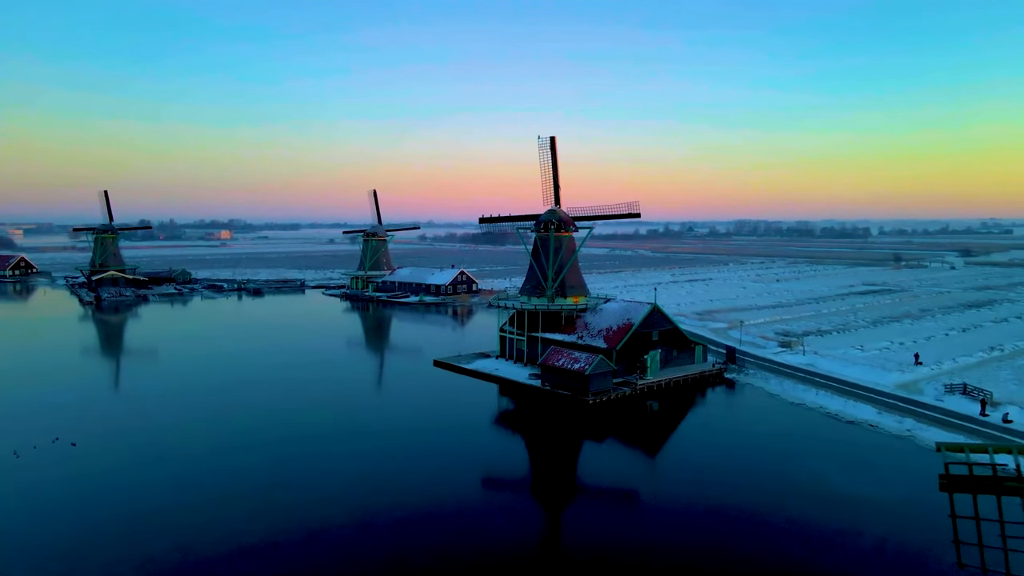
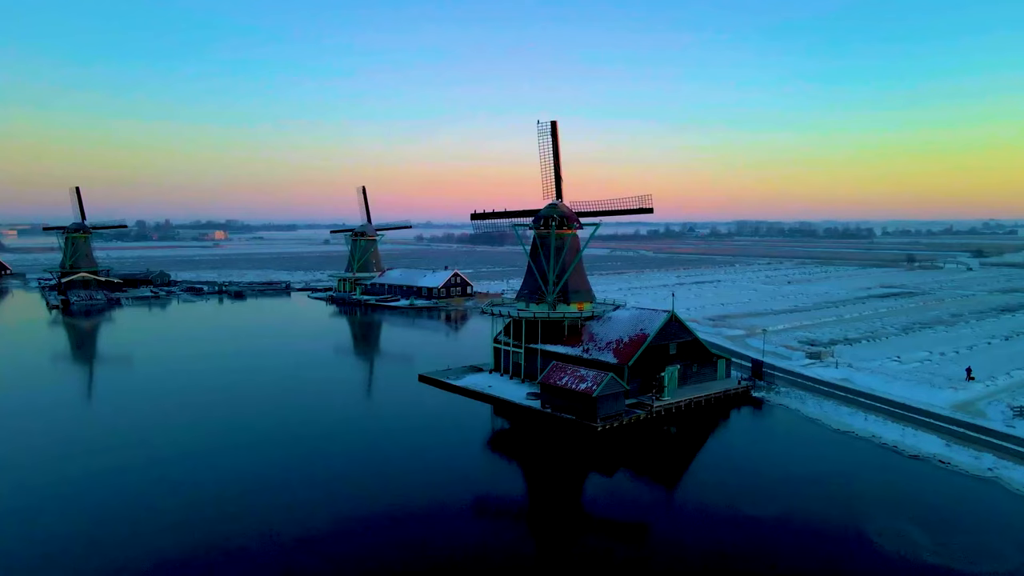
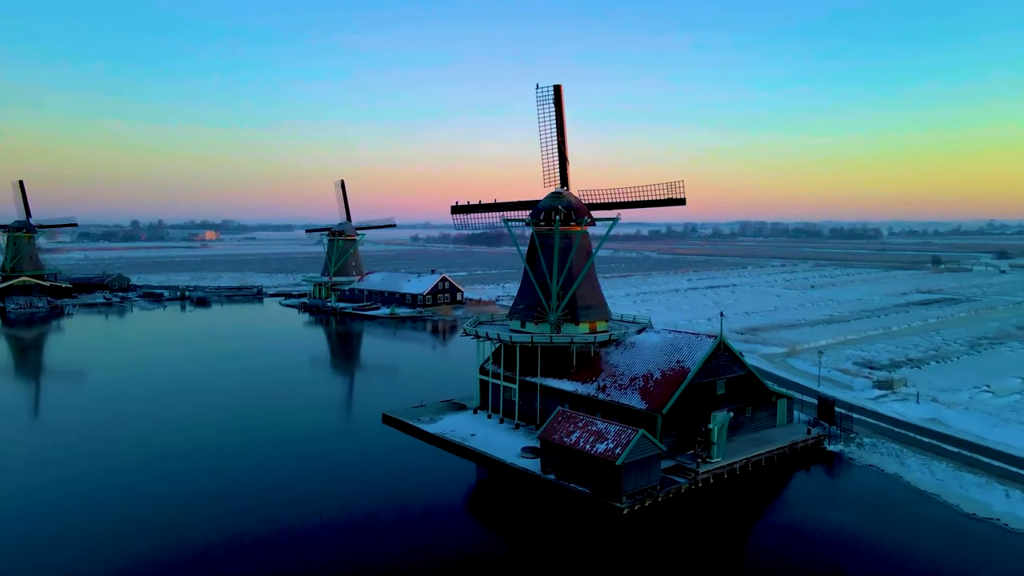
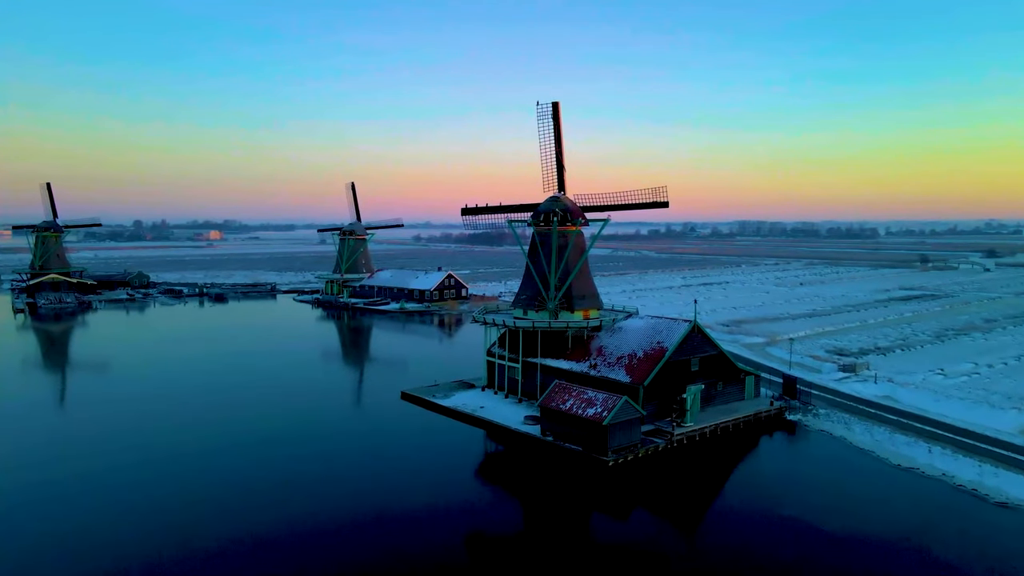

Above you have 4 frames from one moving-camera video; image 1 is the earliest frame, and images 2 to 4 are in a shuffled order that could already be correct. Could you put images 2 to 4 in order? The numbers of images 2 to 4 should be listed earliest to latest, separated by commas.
2, 4, 3
